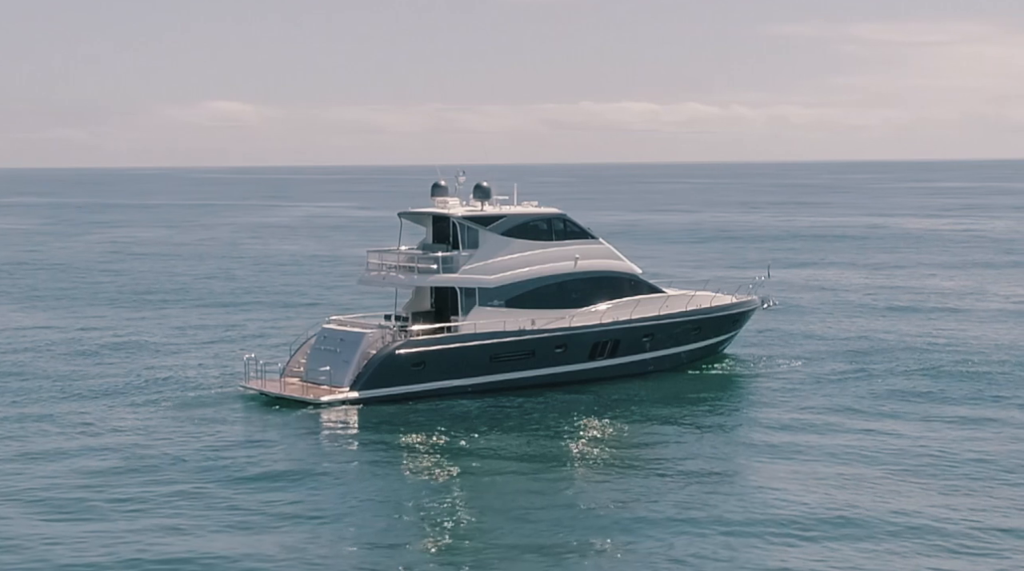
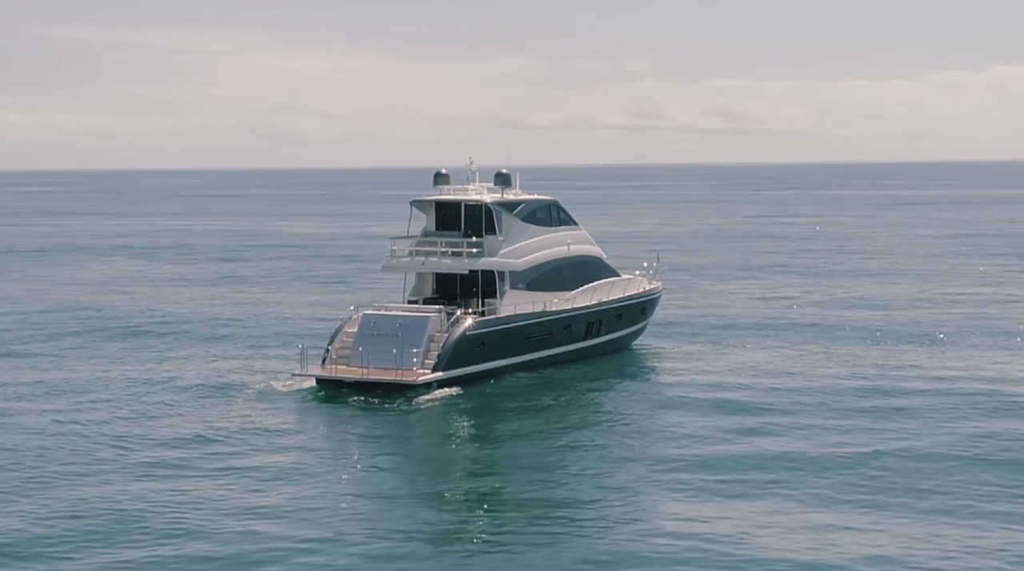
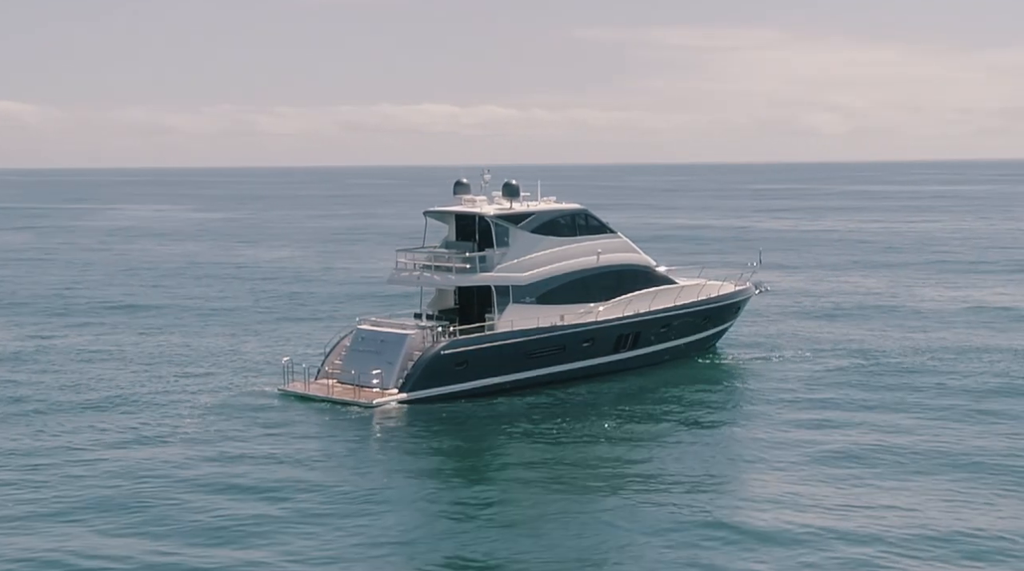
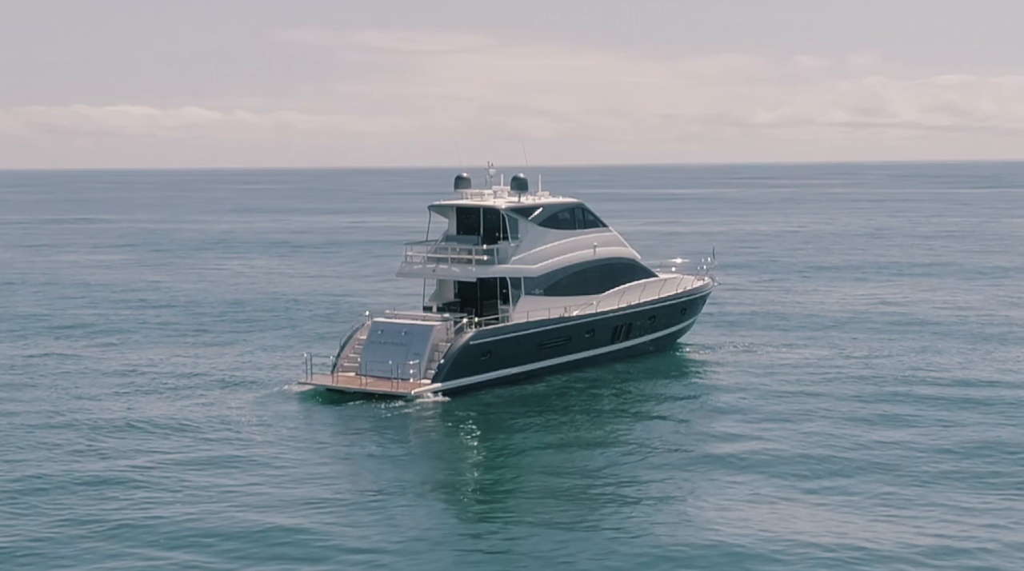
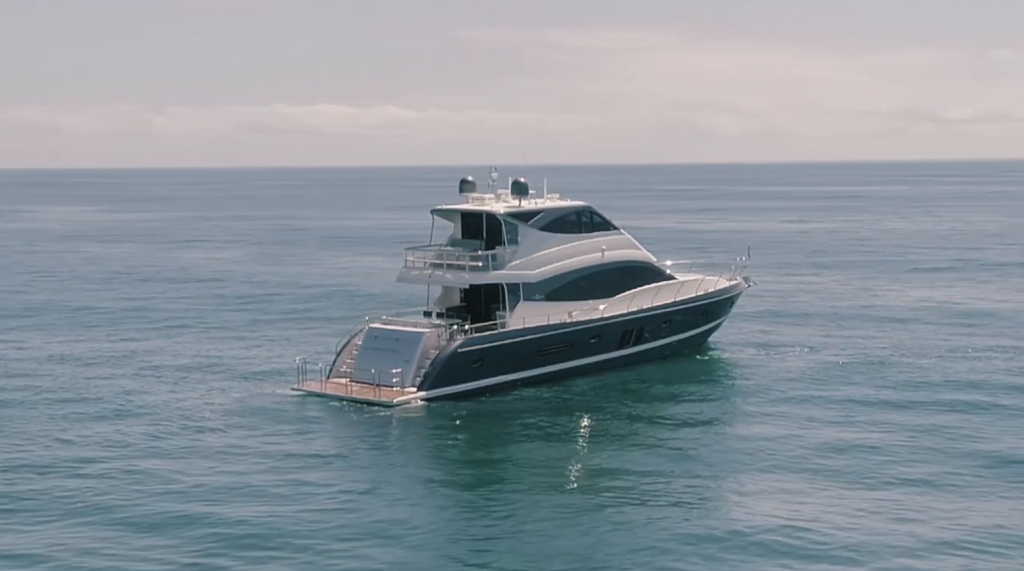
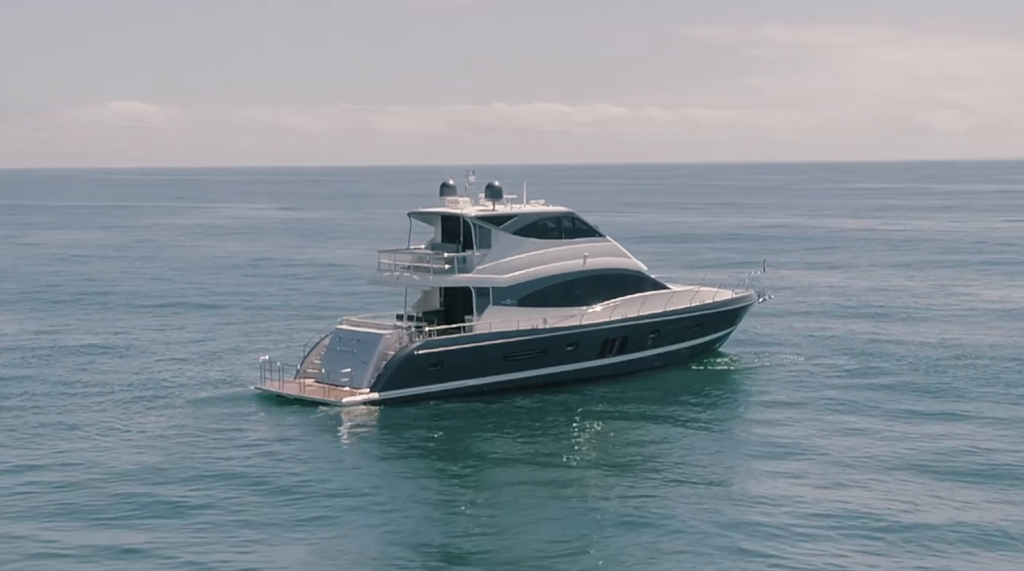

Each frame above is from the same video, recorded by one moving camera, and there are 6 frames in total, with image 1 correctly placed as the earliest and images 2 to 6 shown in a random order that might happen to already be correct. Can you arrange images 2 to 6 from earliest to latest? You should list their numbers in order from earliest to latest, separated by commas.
6, 3, 5, 4, 2
